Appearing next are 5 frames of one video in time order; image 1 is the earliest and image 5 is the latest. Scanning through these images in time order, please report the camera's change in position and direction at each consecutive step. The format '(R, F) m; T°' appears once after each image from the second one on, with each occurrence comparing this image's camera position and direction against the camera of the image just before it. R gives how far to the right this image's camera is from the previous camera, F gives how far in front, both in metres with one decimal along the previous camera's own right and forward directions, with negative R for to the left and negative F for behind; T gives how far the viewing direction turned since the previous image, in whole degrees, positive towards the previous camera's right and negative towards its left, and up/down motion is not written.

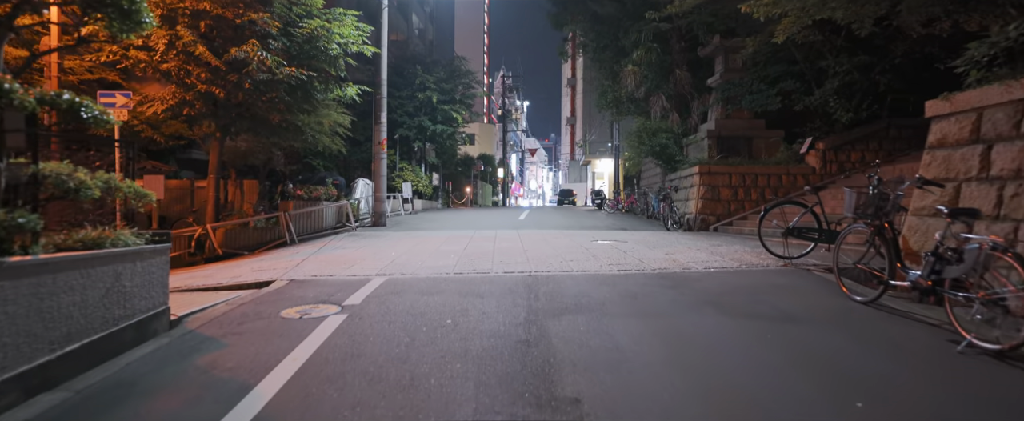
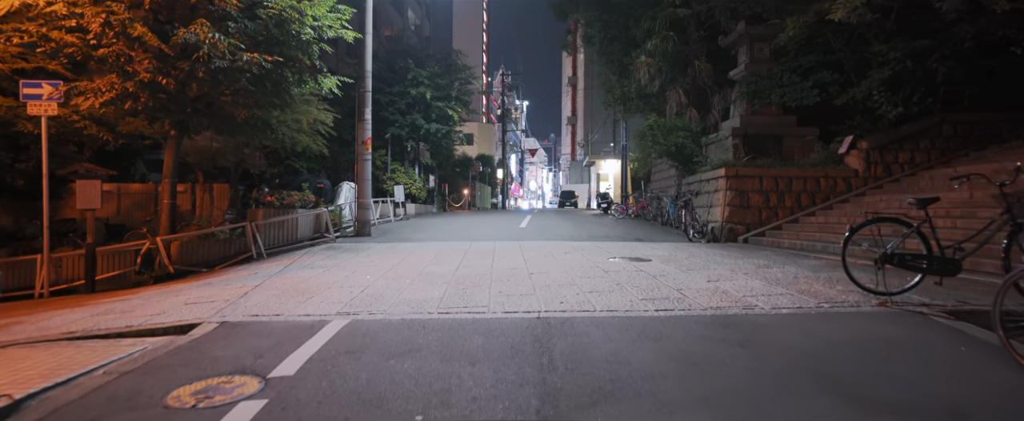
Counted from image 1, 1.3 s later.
(0.0, +1.7) m; 0°
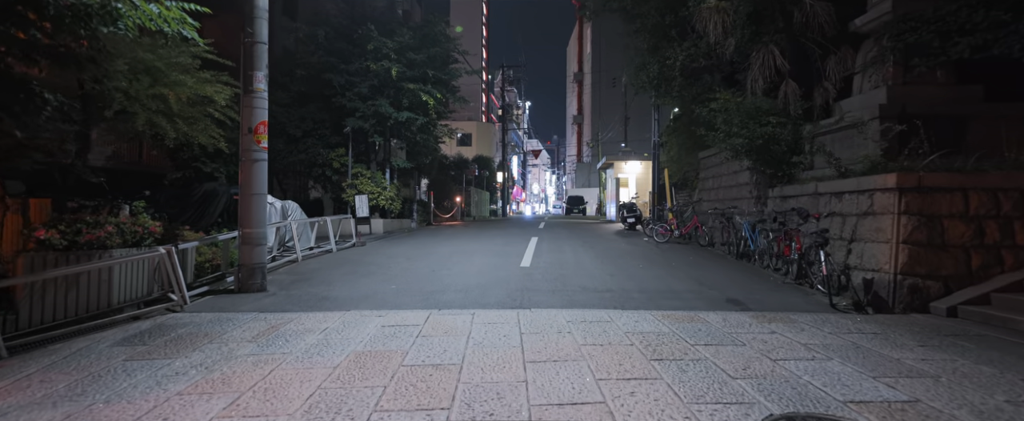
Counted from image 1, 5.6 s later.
(+0.1, +5.8) m; 0°
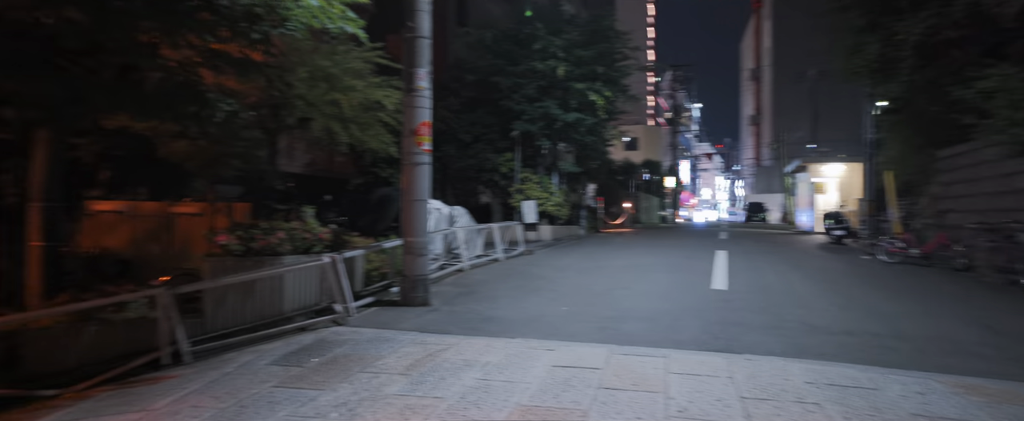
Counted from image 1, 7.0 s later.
(-0.5, +1.4) m; -19°
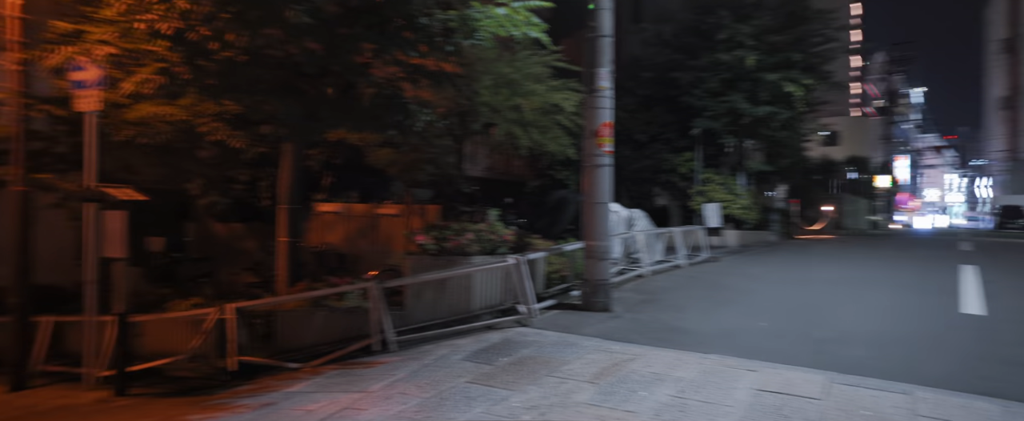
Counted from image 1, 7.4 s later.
(-0.3, +0.2) m; -19°
